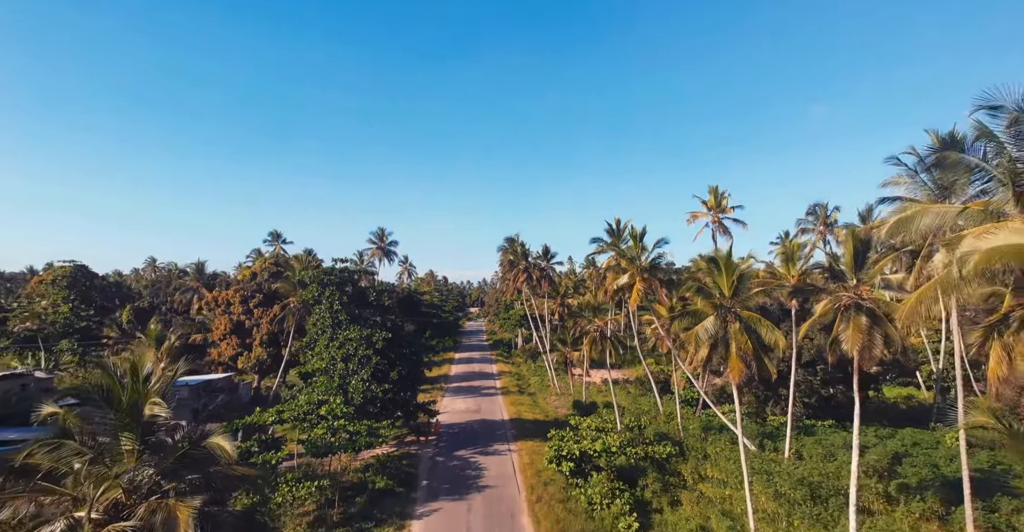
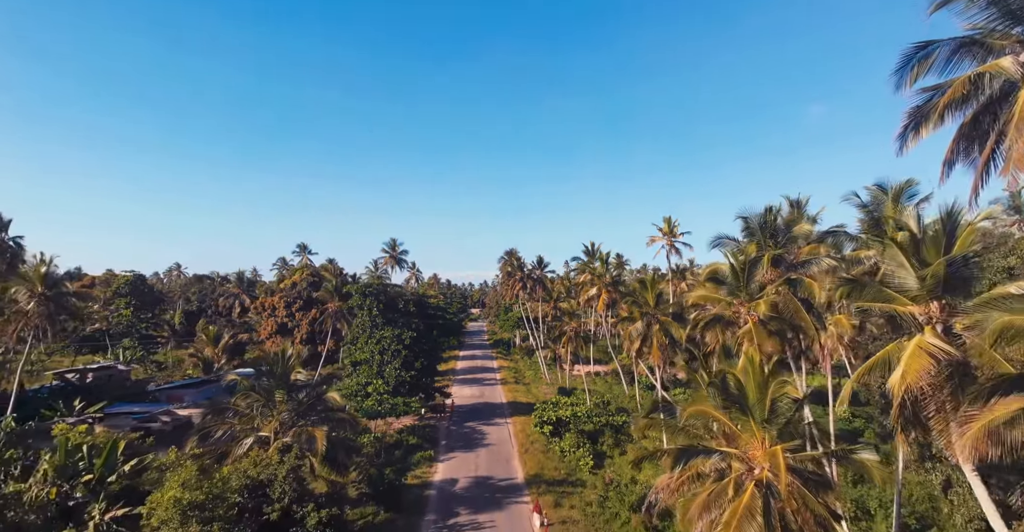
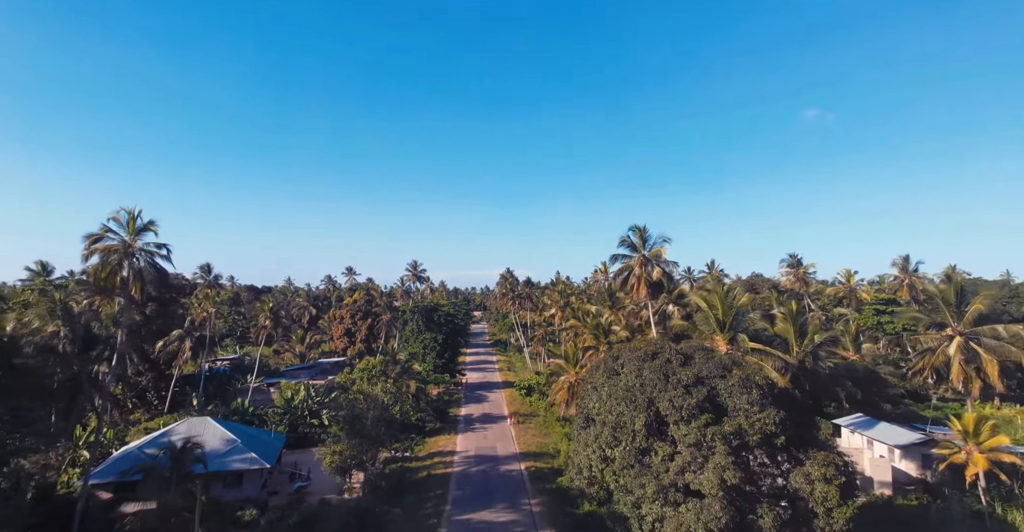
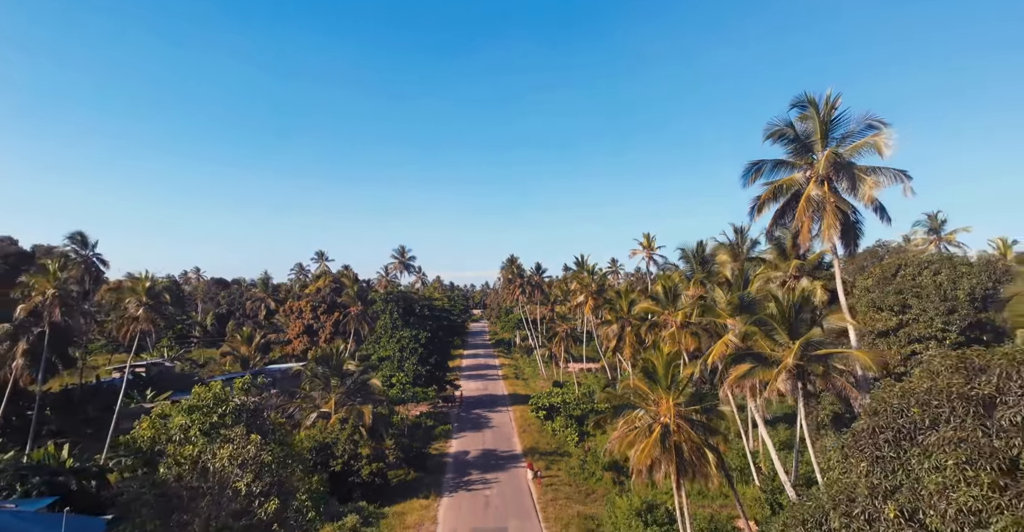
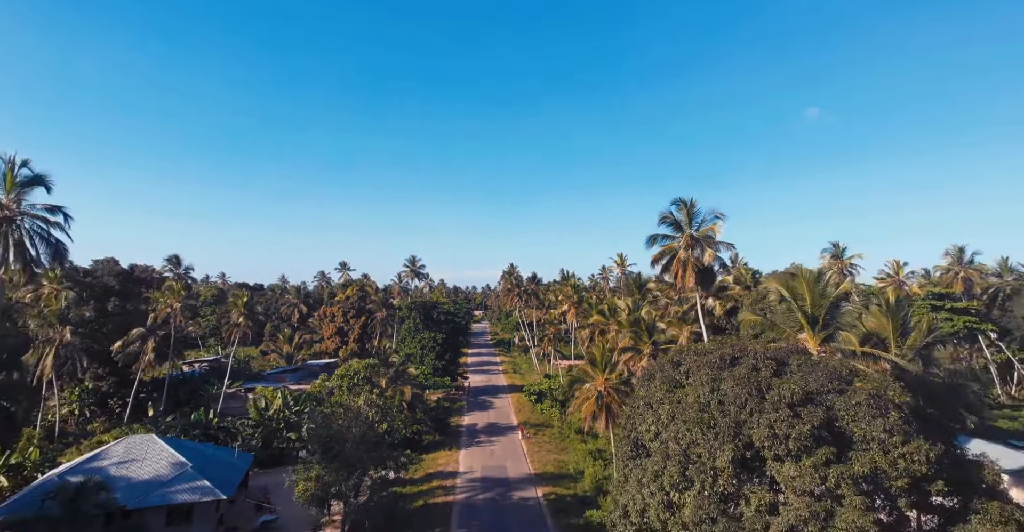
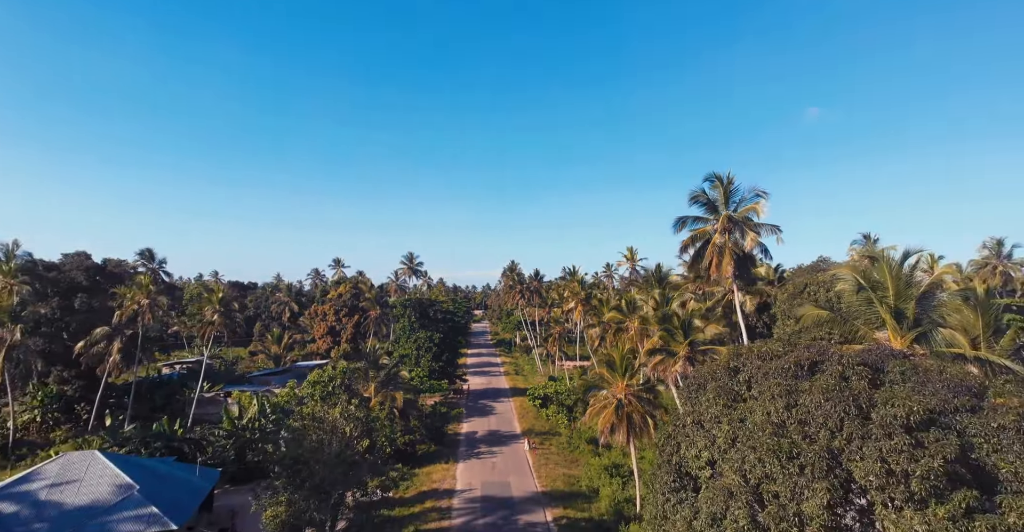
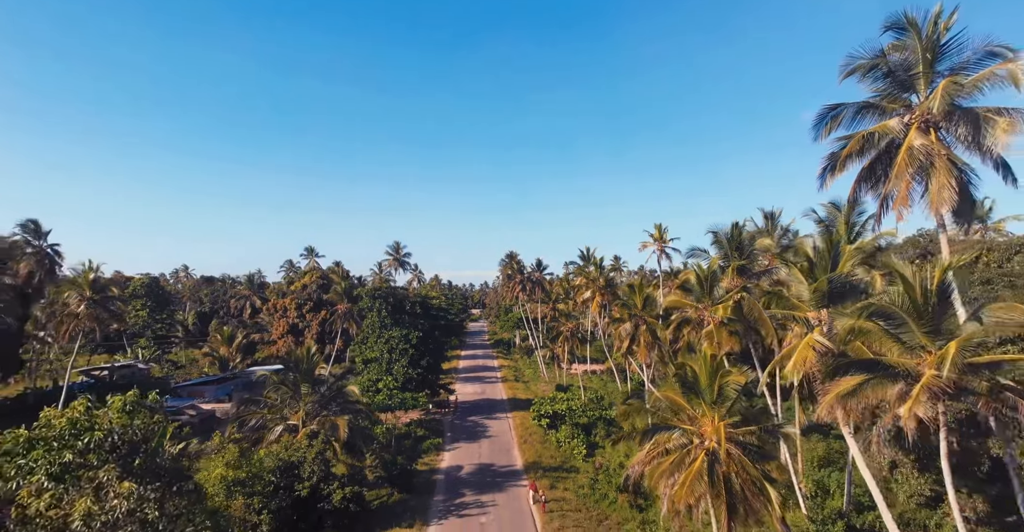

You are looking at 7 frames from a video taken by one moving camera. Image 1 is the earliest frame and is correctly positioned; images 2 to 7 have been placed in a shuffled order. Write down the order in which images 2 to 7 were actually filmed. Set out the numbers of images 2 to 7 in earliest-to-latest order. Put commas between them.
2, 7, 4, 6, 5, 3
